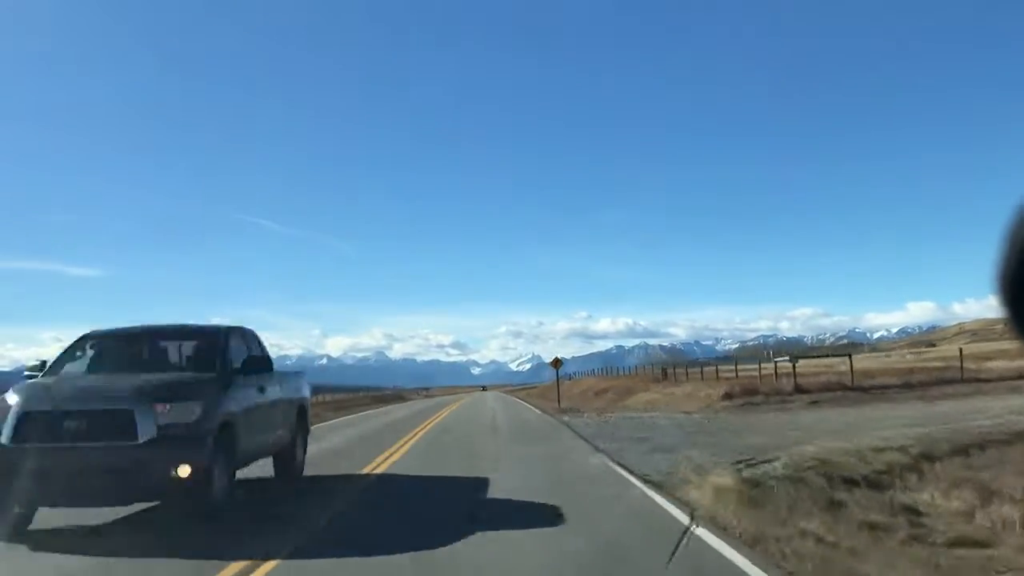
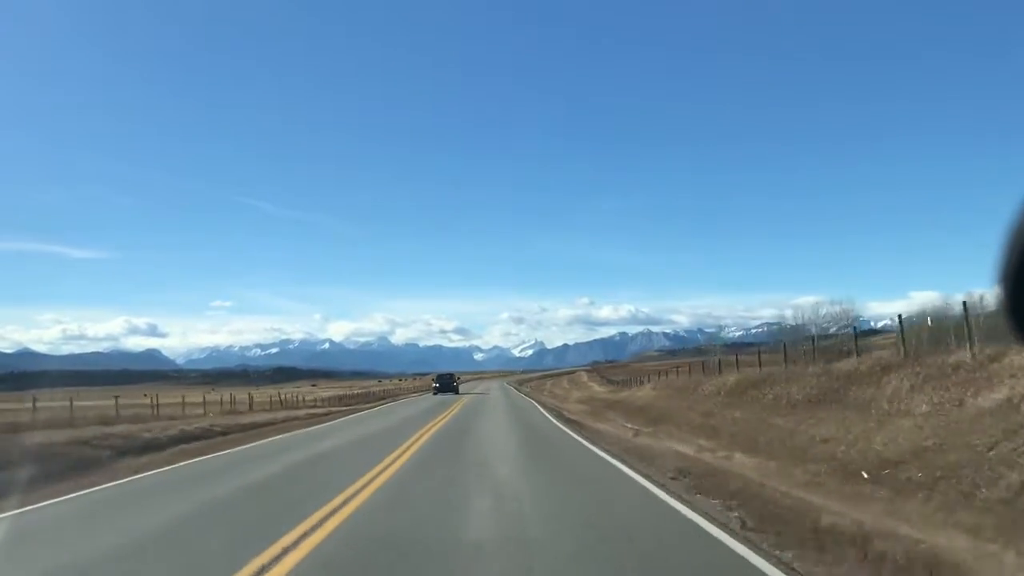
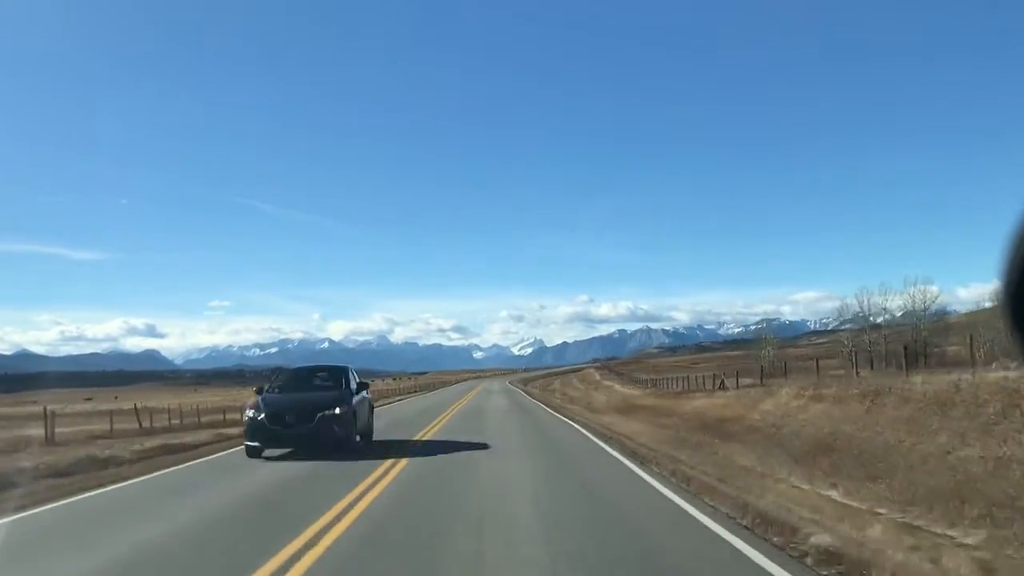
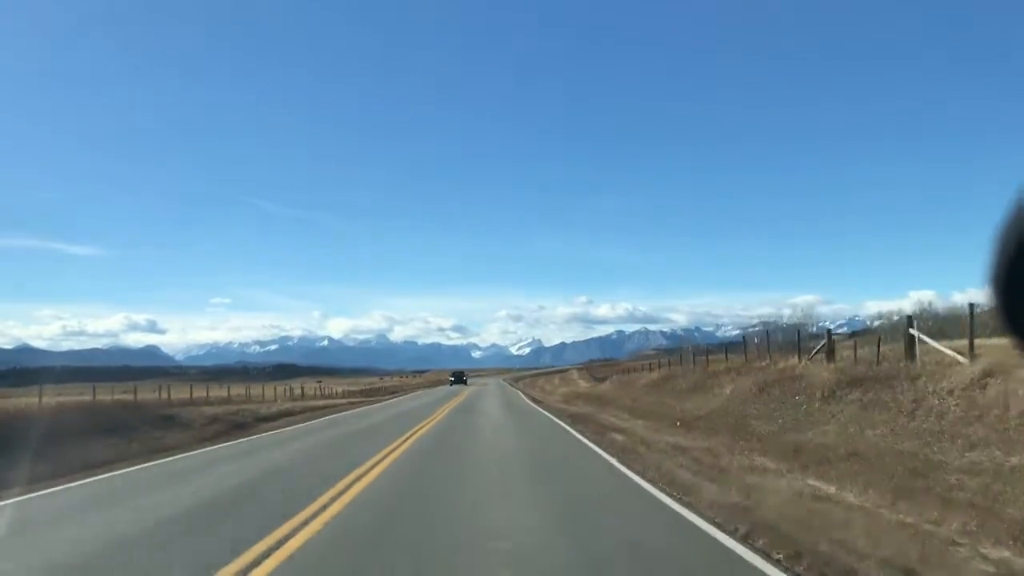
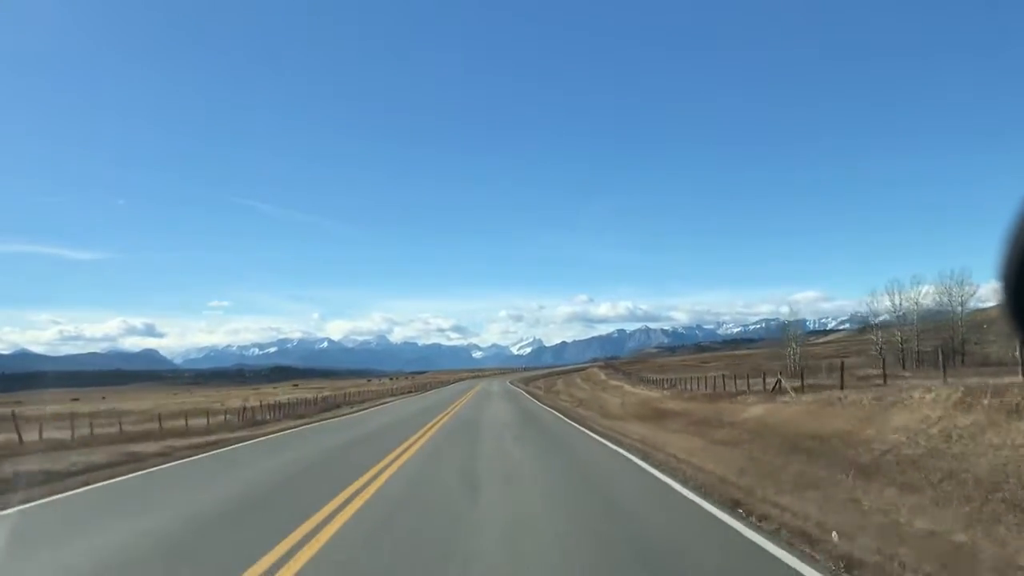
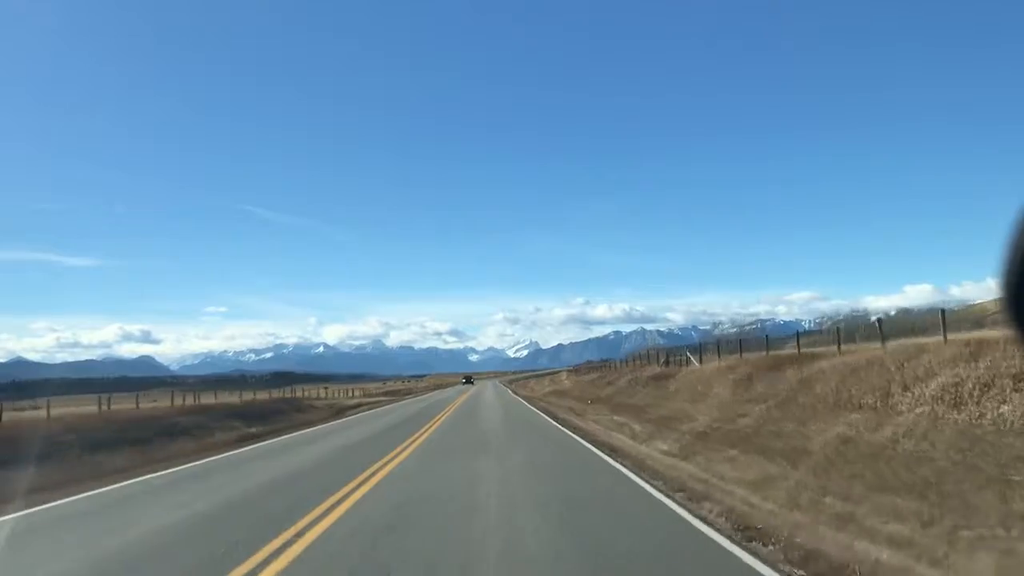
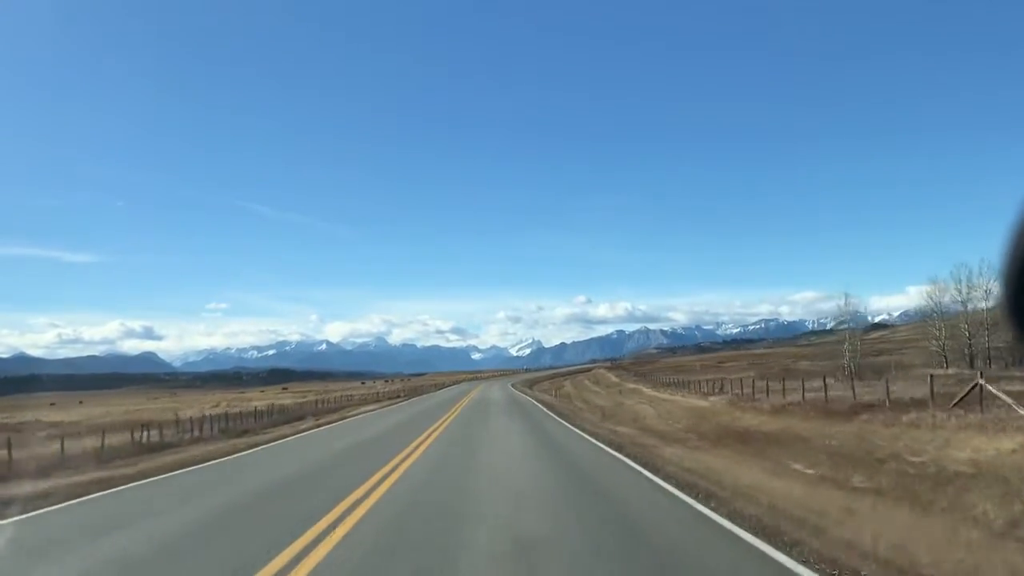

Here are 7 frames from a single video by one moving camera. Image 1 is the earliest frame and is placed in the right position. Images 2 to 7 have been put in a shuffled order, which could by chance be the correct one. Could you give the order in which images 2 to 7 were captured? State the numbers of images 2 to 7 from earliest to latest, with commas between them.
6, 4, 2, 3, 5, 7
